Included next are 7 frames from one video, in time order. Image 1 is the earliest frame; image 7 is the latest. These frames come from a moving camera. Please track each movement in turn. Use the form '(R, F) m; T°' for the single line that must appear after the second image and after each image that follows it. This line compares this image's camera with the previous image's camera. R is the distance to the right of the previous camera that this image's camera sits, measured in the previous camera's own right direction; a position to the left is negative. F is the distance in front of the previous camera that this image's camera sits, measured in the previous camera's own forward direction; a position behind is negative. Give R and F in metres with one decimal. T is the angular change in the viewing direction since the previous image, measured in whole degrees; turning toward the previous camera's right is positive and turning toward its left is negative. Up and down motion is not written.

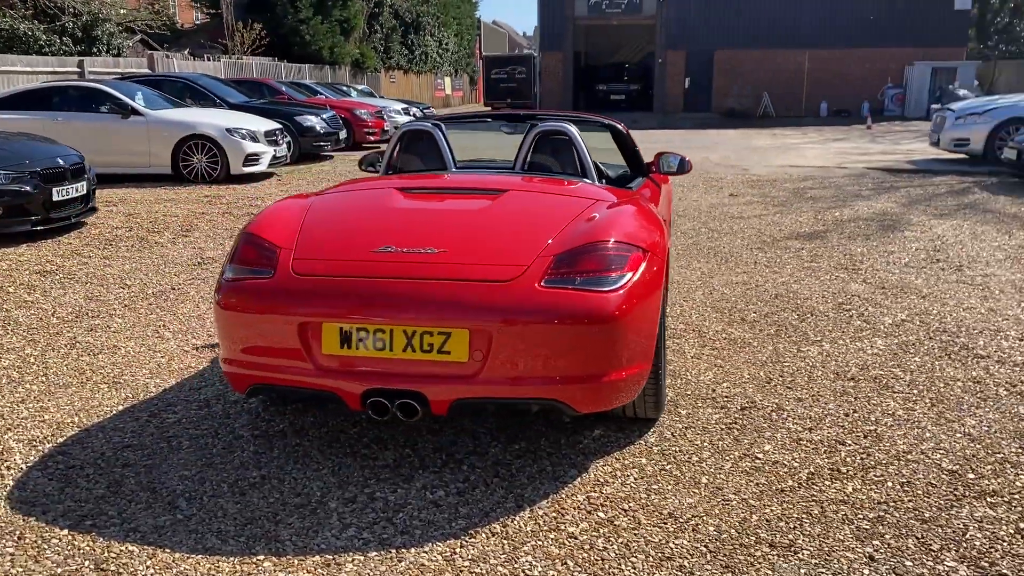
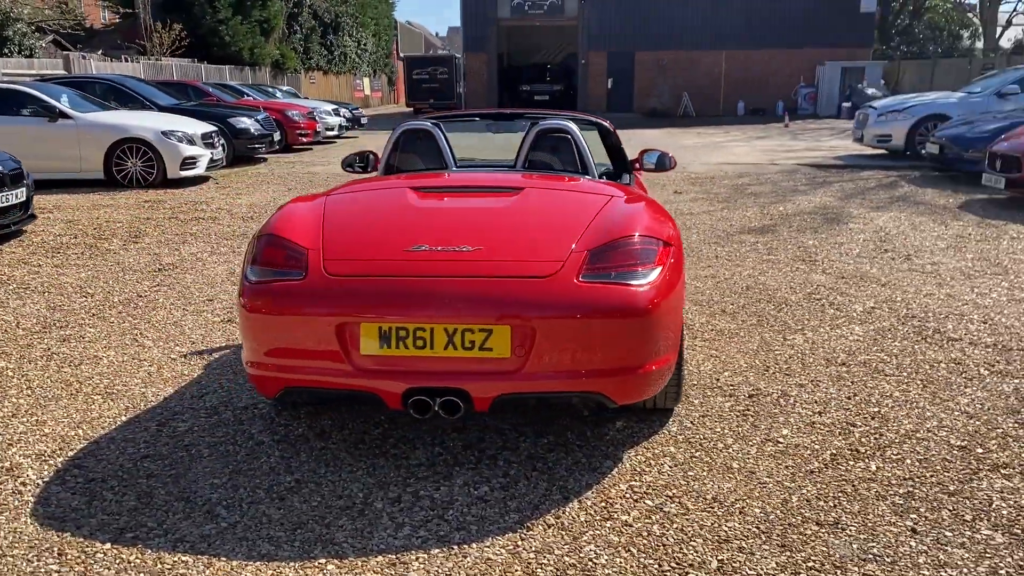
(-0.4, 0.0) m; +5°
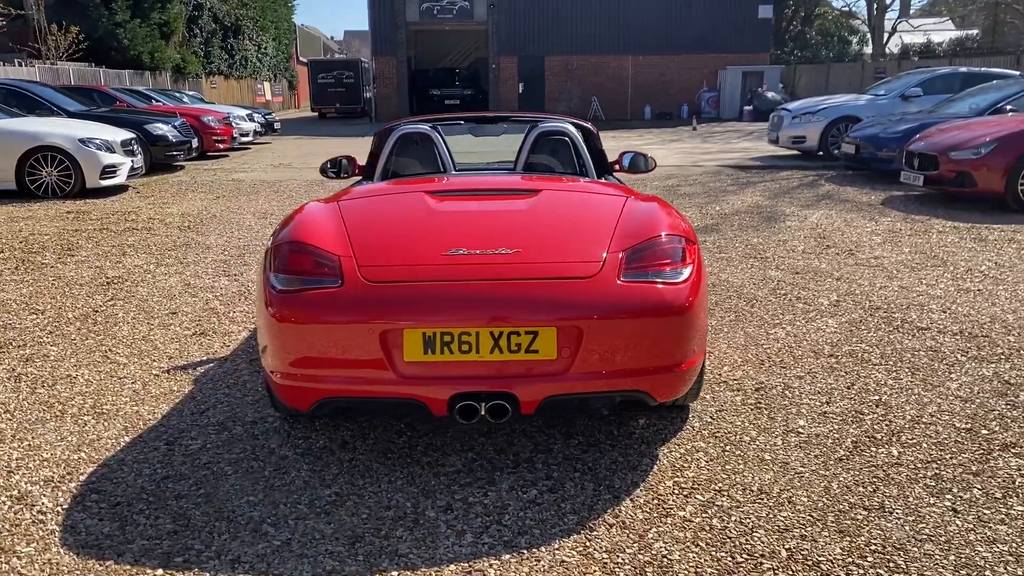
(-0.5, 0.0) m; +6°
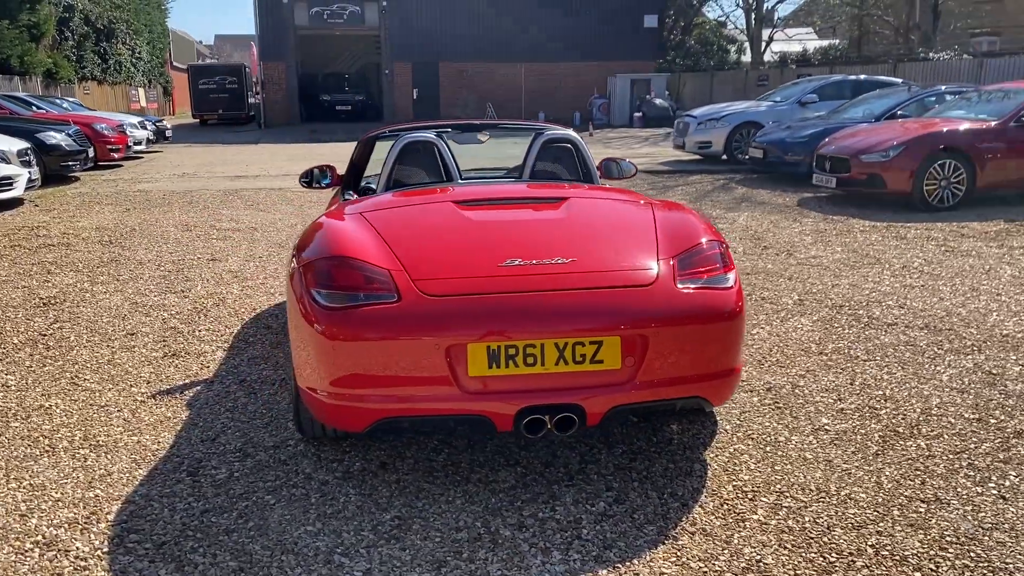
(-0.6, +0.1) m; +8°
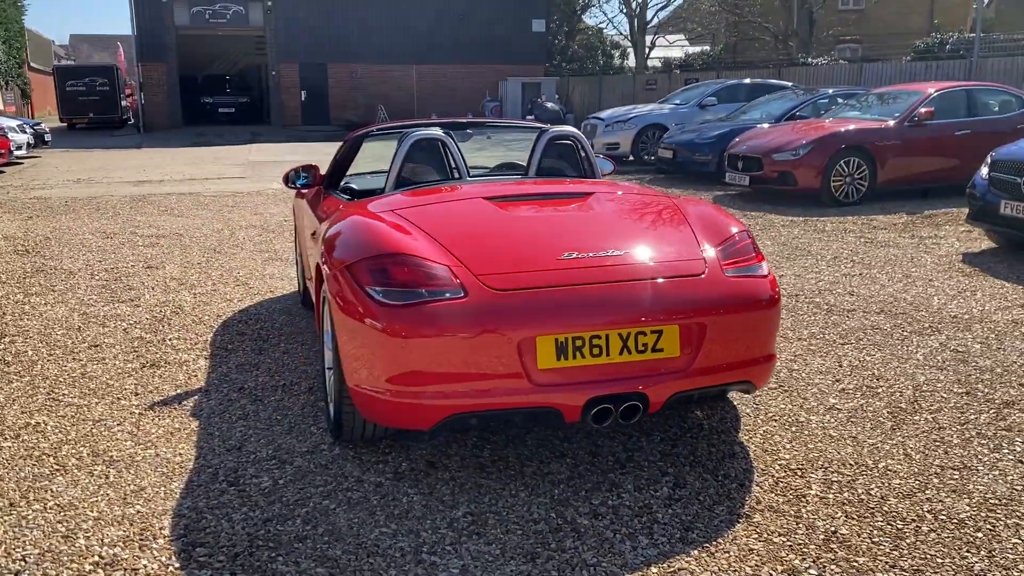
(-0.6, 0.0) m; +8°
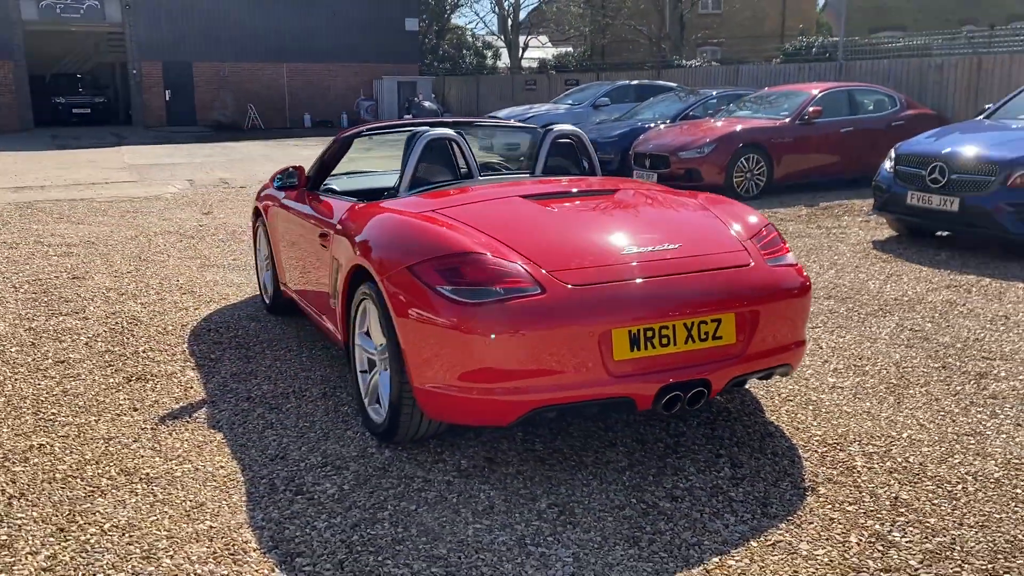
(-0.7, 0.0) m; +9°
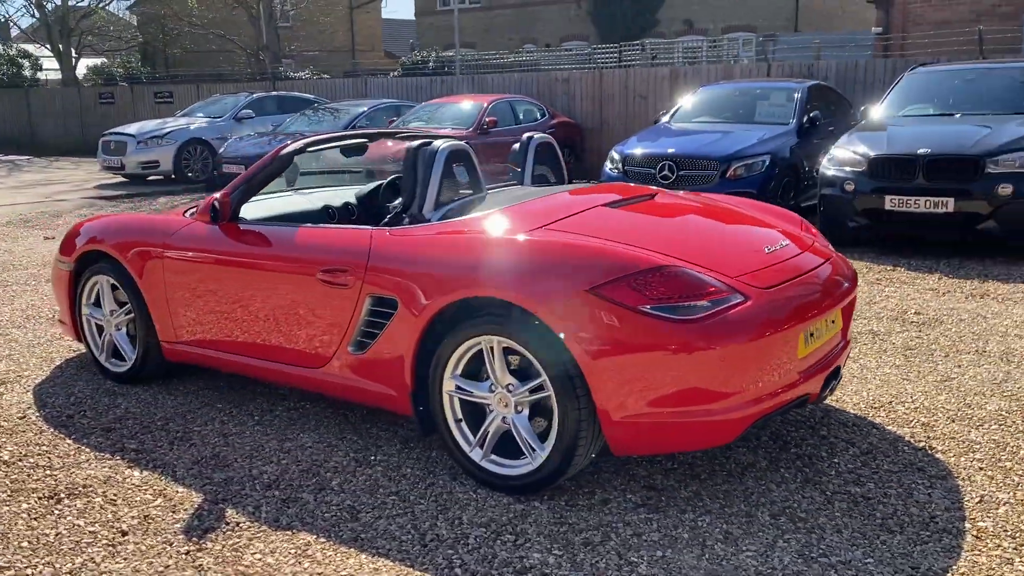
(-1.9, +0.8) m; +29°
